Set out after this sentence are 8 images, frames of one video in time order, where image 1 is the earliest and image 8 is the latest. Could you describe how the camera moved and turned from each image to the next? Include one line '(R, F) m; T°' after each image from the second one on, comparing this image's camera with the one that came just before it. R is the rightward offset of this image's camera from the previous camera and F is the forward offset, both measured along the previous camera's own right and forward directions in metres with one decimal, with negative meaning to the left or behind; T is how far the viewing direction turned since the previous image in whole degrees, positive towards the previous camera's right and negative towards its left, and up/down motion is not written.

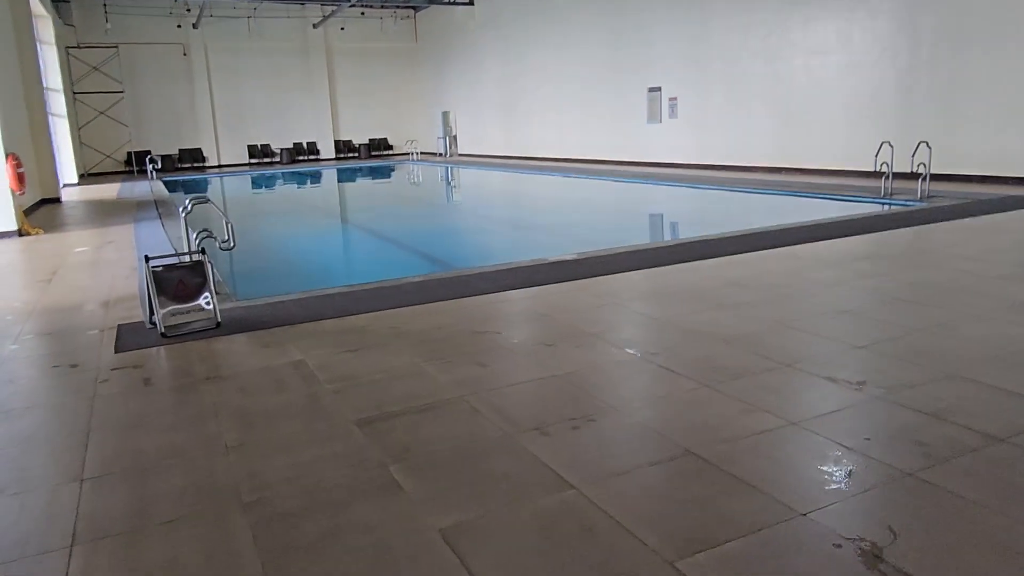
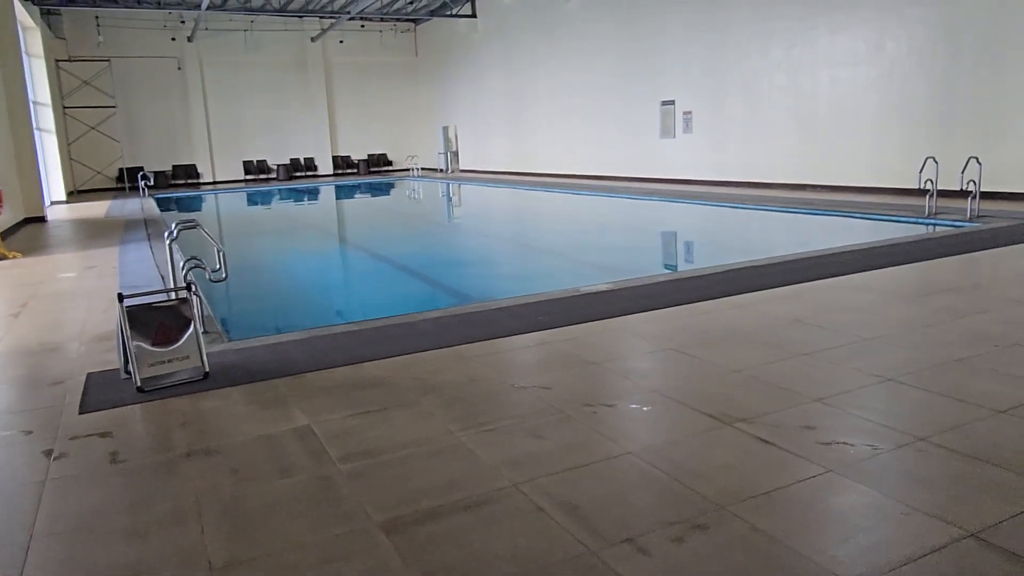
(-0.2, +0.4) m; 0°
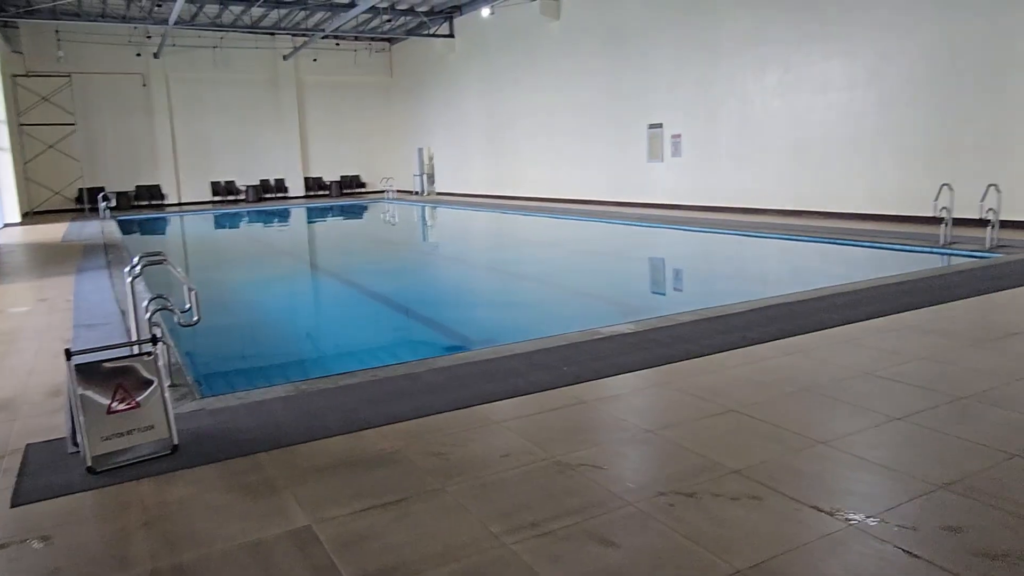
(-0.2, +0.4) m; +2°
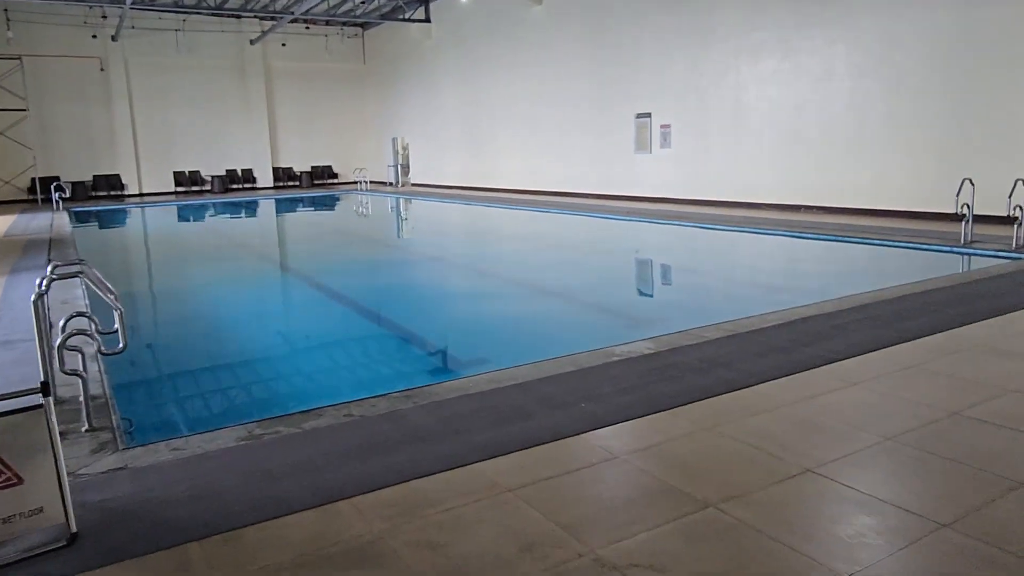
(-0.1, +0.5) m; +2°
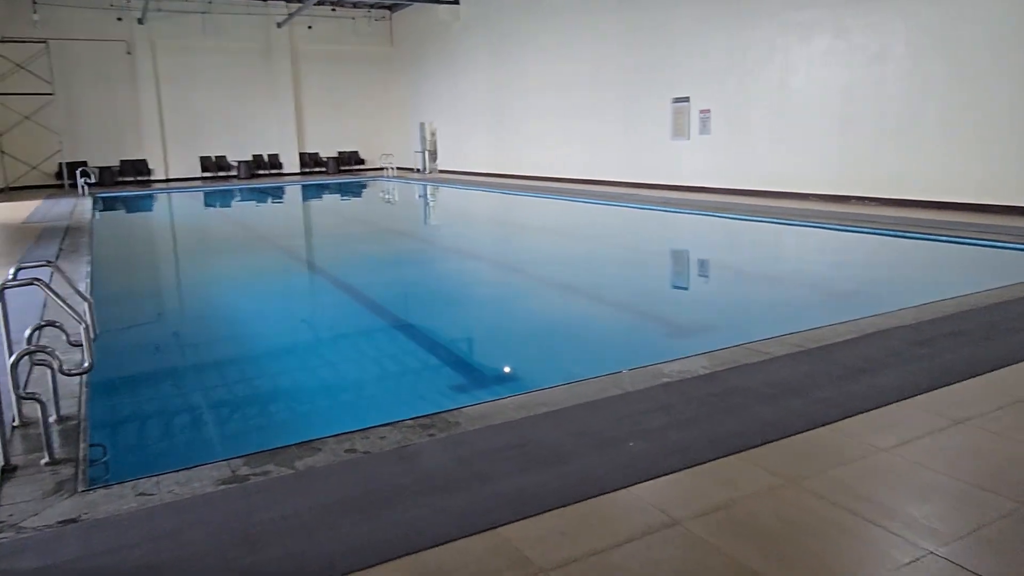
(0.0, +0.4) m; -2°
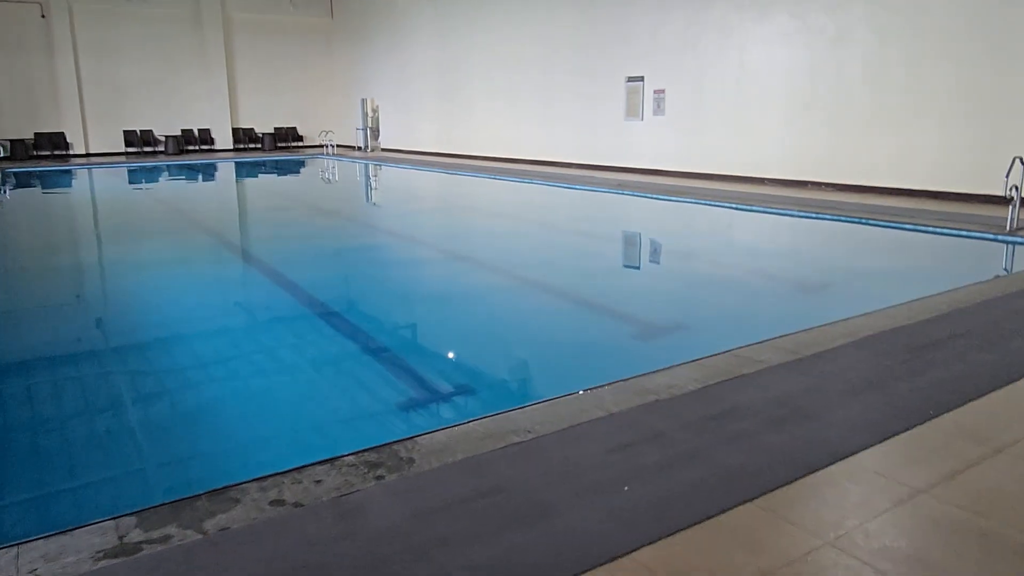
(-0.1, +0.3) m; +4°
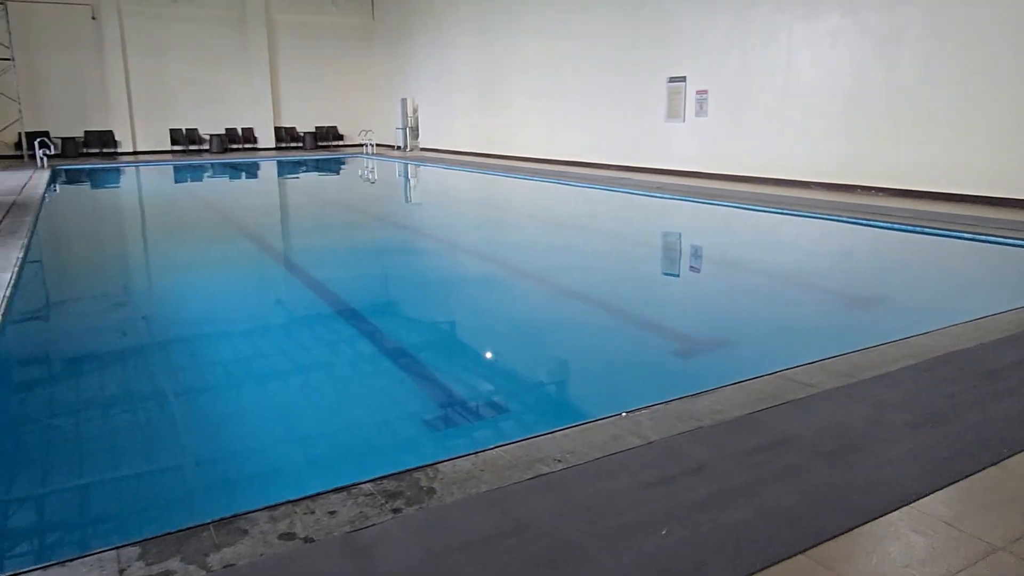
(0.0, +0.1) m; -3°
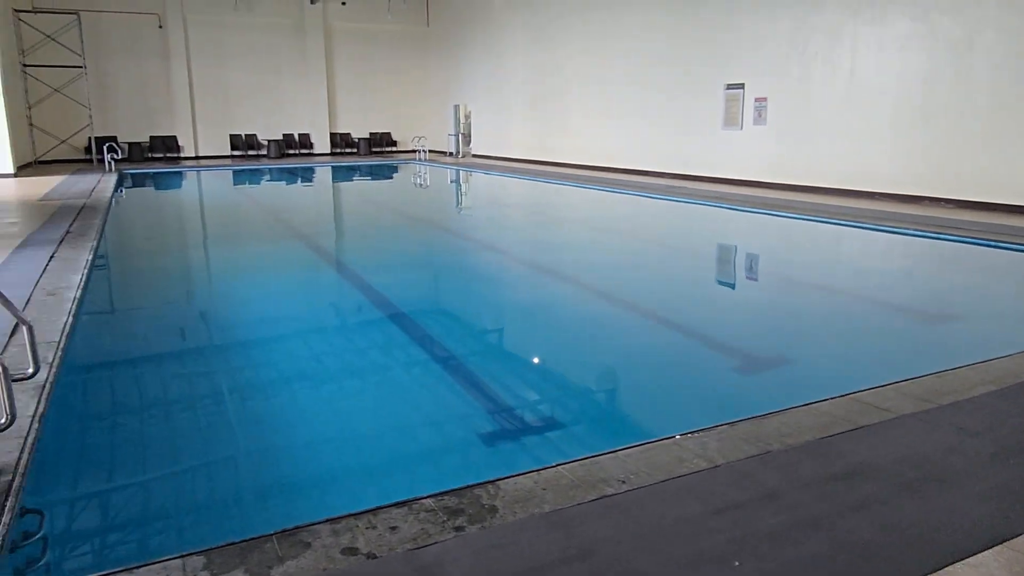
(0.0, 0.0) m; -4°
